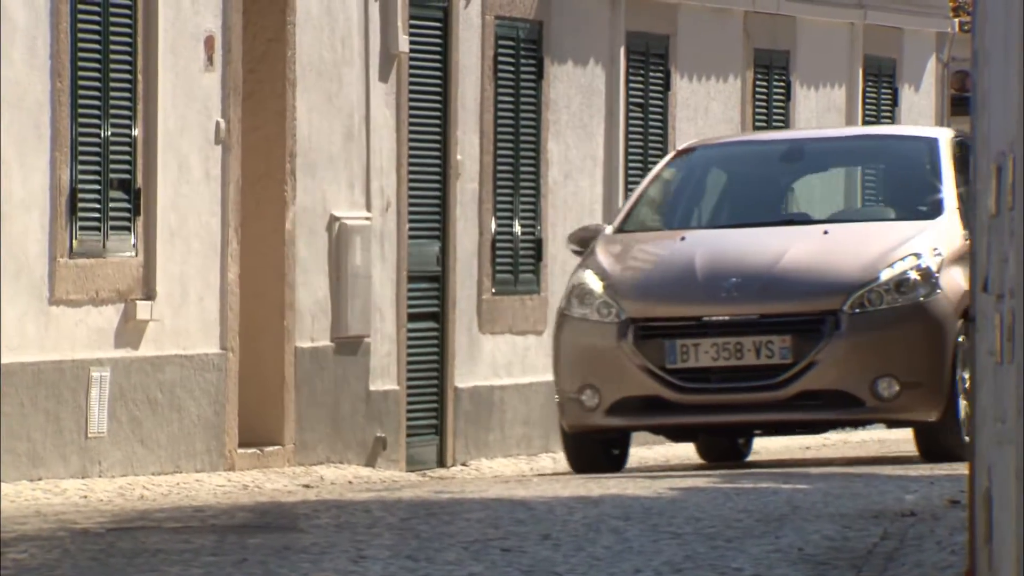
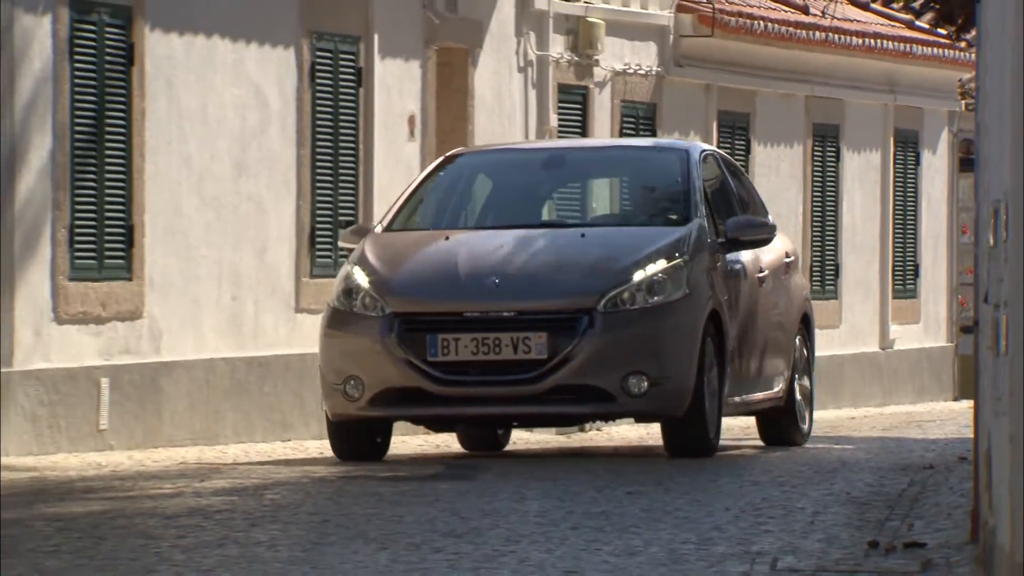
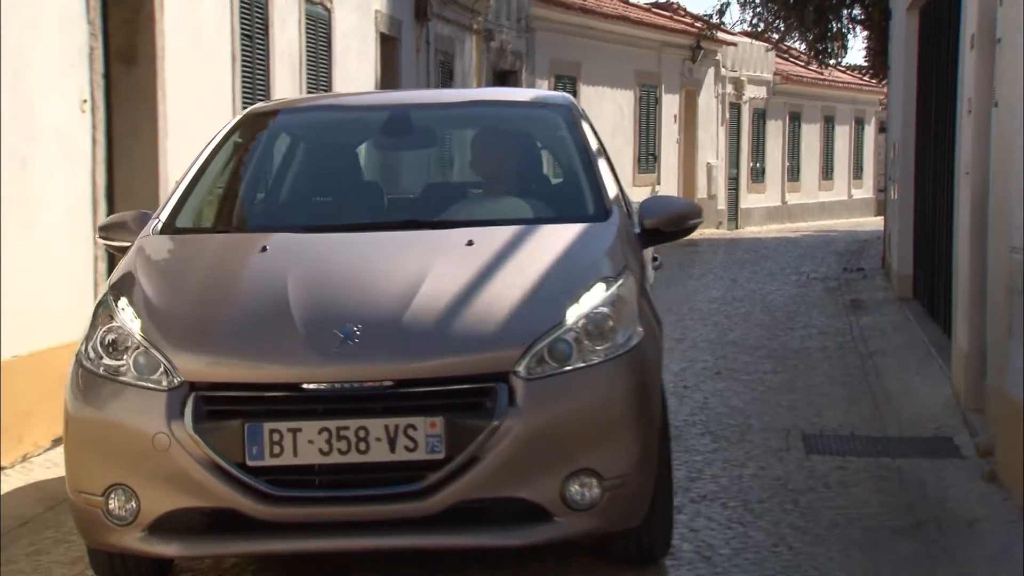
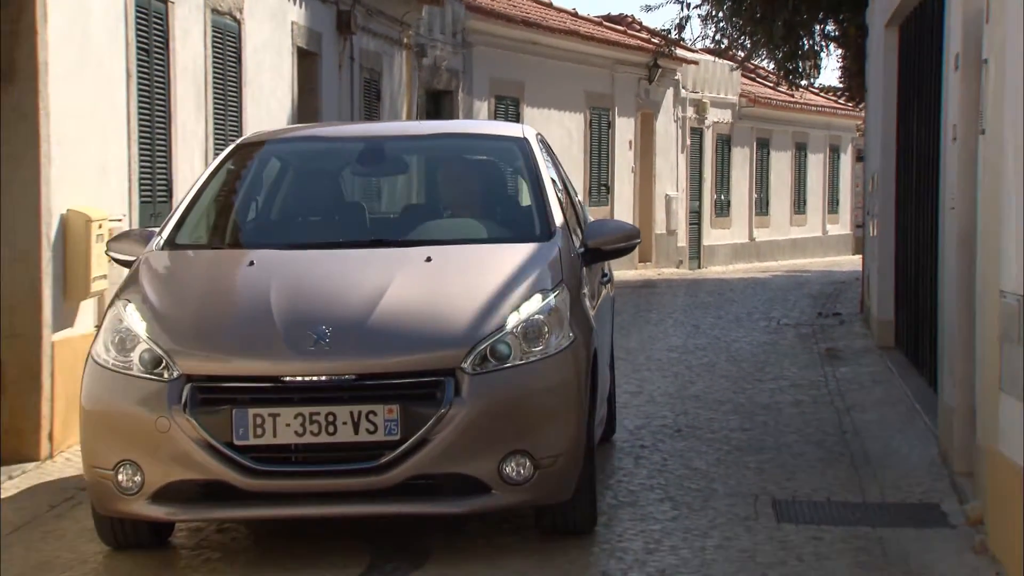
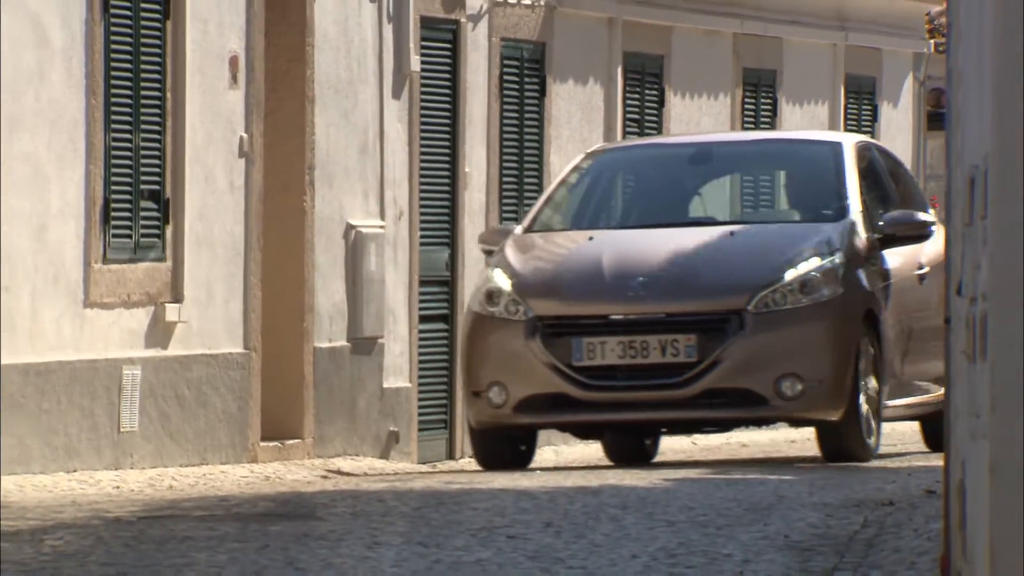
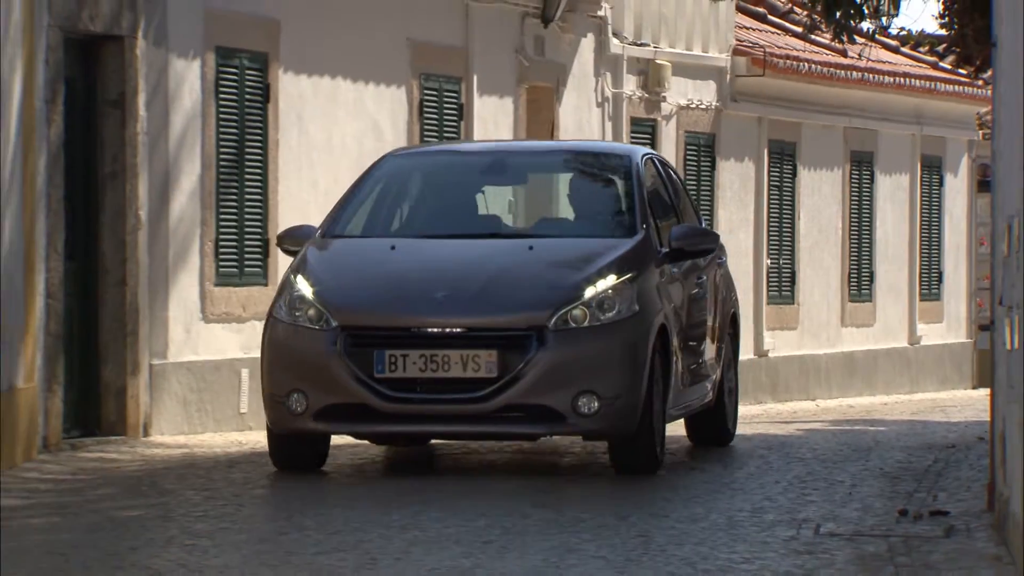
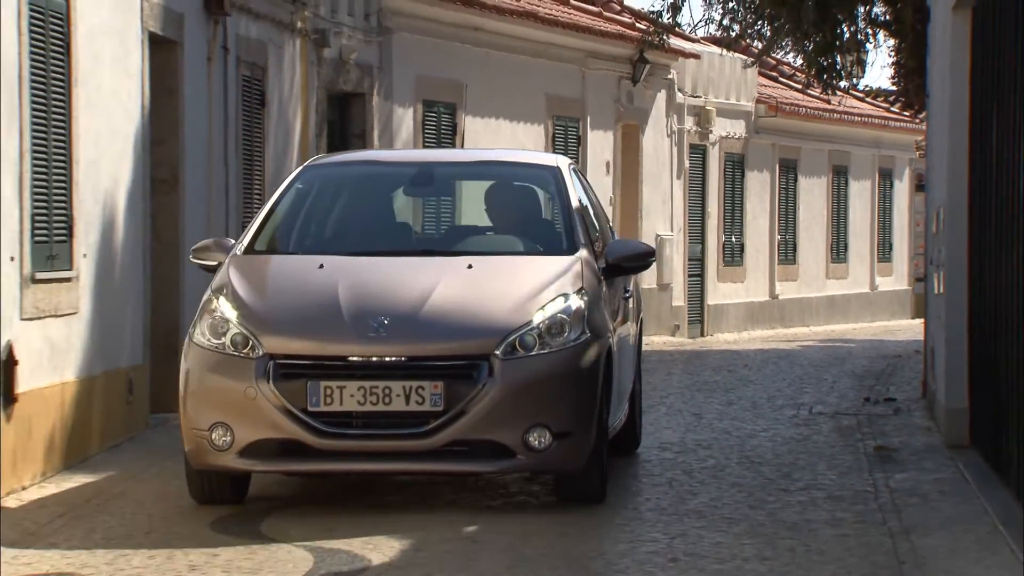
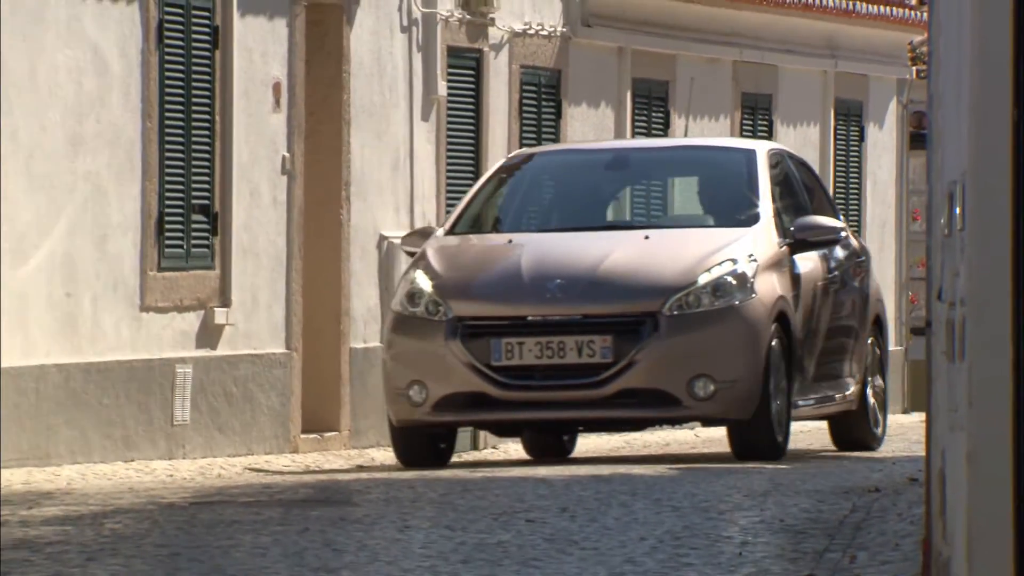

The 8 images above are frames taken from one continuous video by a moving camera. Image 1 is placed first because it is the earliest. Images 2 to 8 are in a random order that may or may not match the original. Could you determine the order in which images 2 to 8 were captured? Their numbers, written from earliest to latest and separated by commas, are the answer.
5, 8, 2, 6, 7, 4, 3
